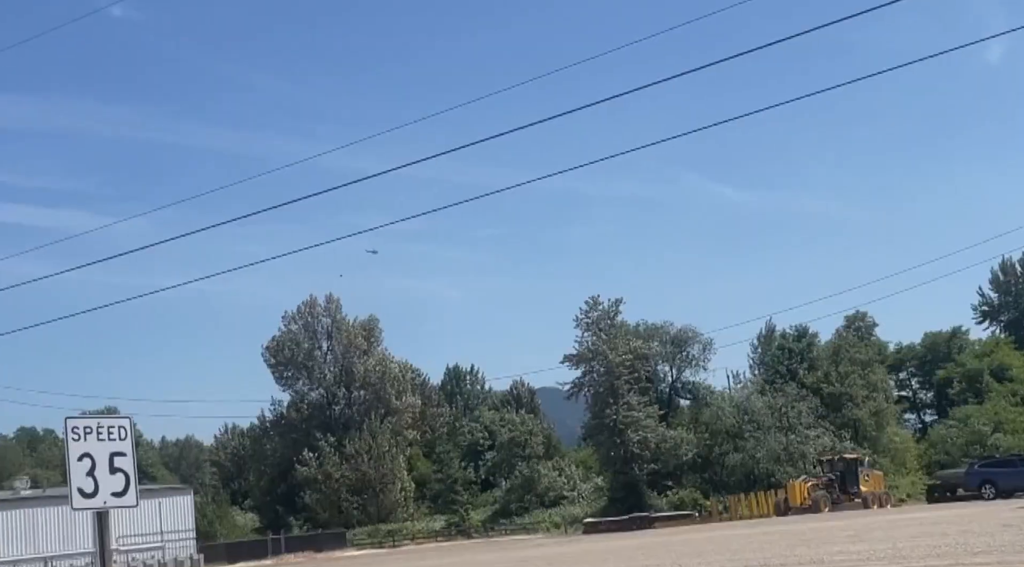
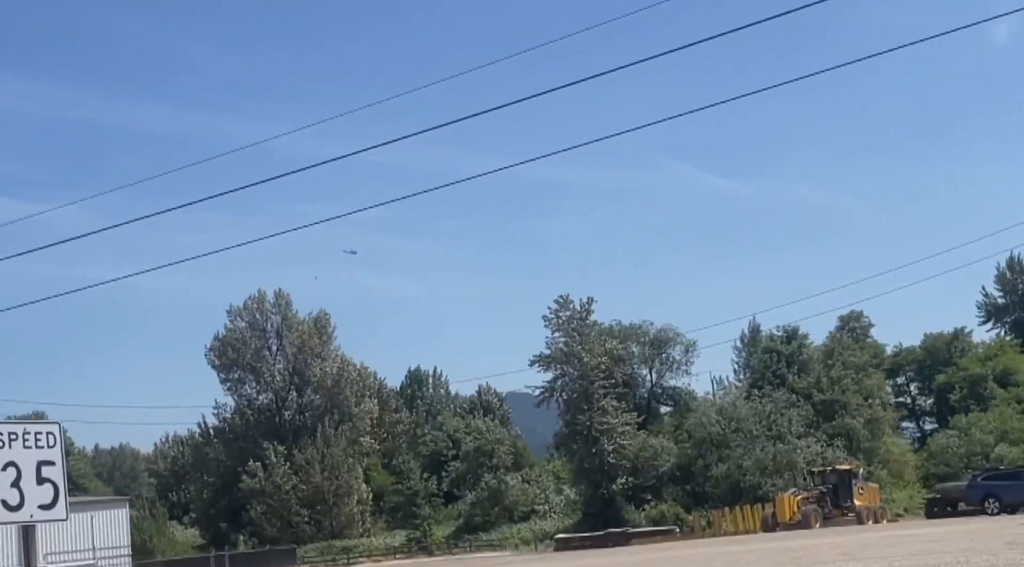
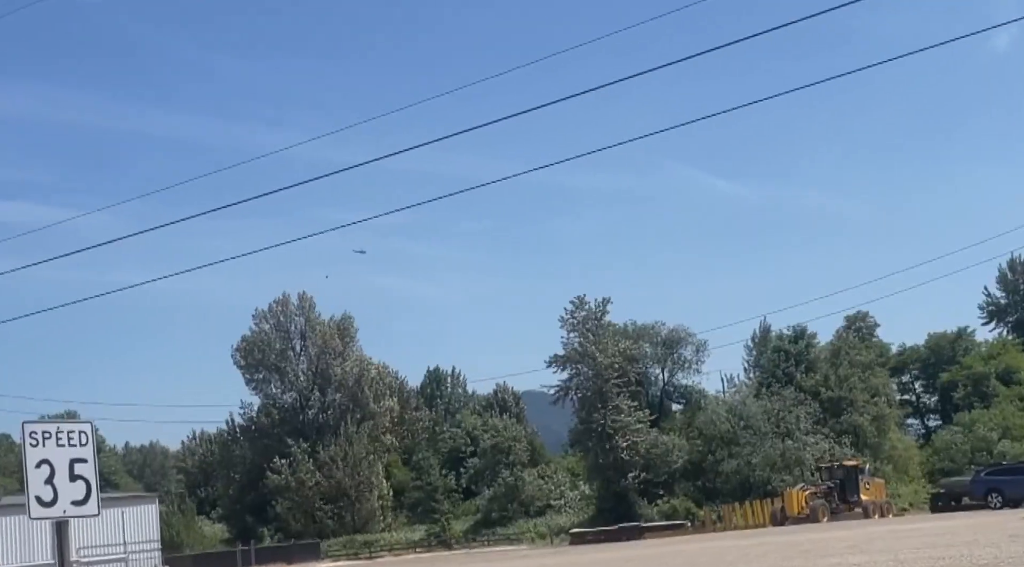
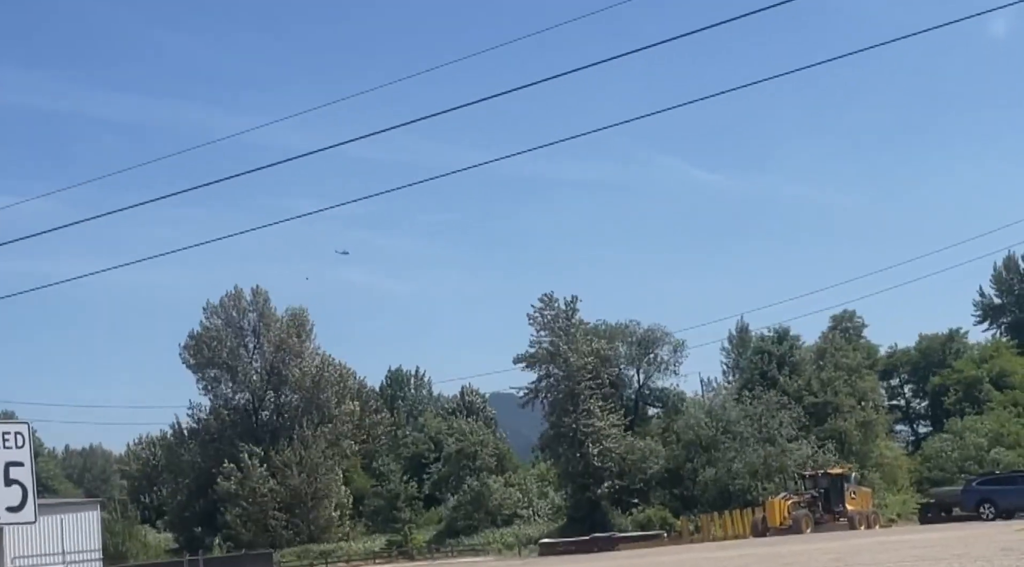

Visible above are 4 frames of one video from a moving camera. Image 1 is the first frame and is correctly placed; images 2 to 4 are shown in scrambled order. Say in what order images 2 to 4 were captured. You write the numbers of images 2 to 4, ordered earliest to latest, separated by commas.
3, 2, 4
